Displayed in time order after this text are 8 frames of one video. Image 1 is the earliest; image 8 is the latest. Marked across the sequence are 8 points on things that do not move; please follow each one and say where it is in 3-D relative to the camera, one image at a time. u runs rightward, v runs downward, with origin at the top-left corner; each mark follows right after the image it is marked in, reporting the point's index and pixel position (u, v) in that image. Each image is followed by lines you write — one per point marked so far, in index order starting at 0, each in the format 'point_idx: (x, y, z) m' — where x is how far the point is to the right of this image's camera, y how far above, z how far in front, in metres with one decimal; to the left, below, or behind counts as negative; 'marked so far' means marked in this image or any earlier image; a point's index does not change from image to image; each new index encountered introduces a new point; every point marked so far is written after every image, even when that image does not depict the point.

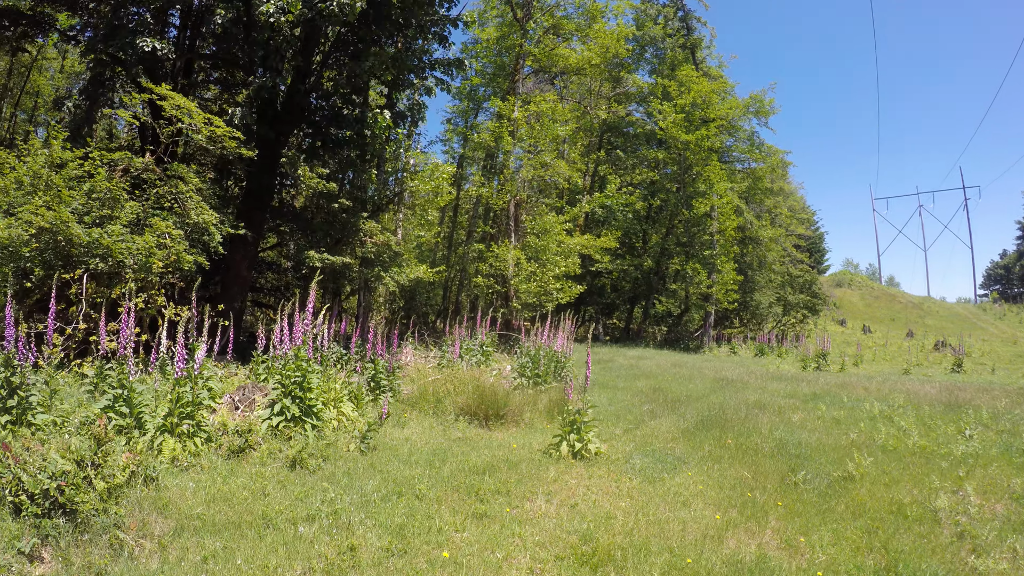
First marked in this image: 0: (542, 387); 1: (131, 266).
0: (+0.8, -2.5, +13.6) m
1: (-6.8, +0.4, +9.5) m
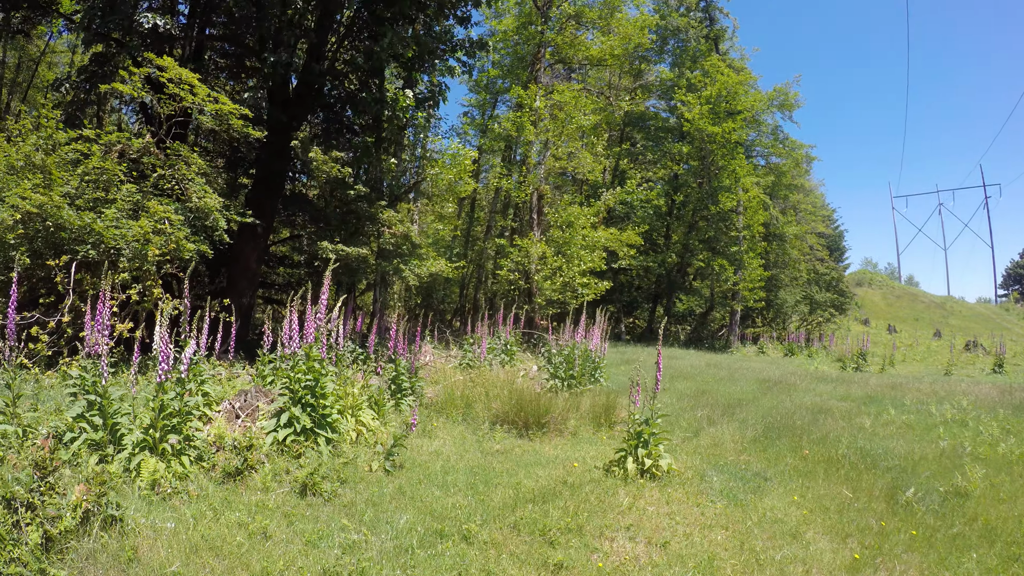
0: (+1.5, -2.4, +12.4) m
1: (-6.2, +0.5, +8.5) m
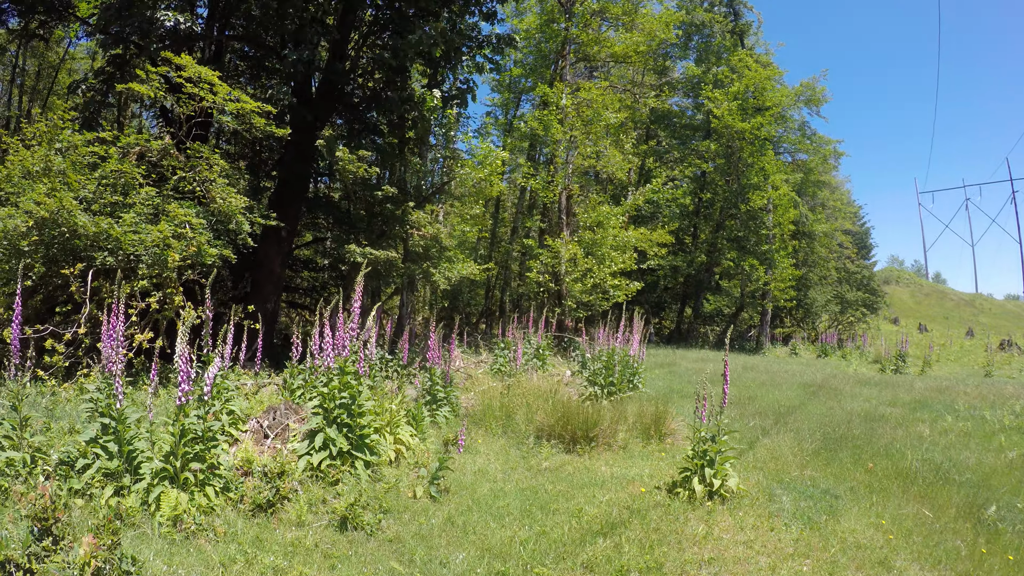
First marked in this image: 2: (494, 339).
0: (+2.3, -2.4, +11.7) m
1: (-5.6, +0.4, +8.0) m
2: (-0.5, -1.6, +16.5) m
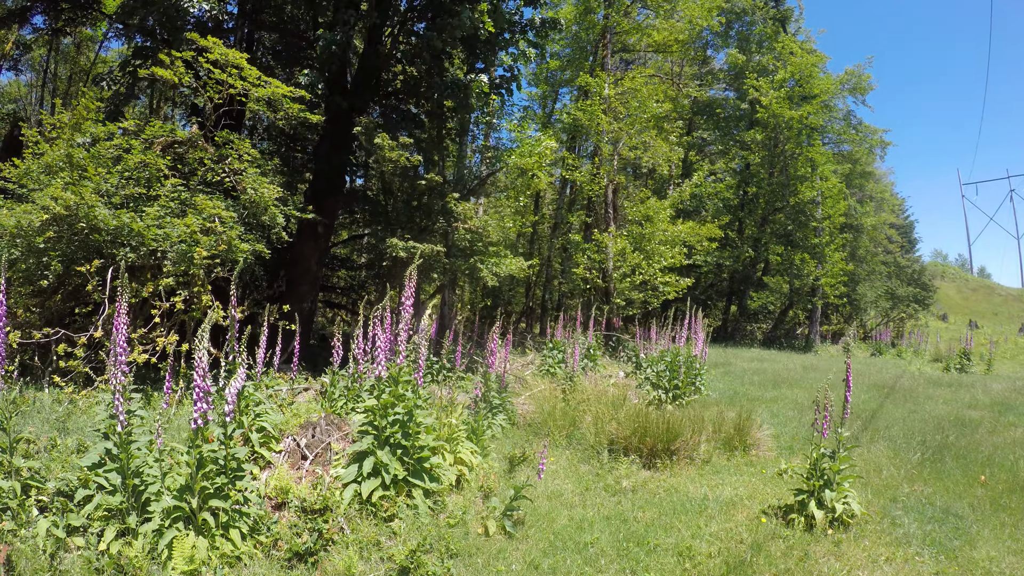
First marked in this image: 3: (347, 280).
0: (+3.3, -2.3, +10.6) m
1: (-4.7, +0.4, +7.4) m
2: (+0.7, -1.5, +15.5) m
3: (-4.7, +0.2, +15.2) m
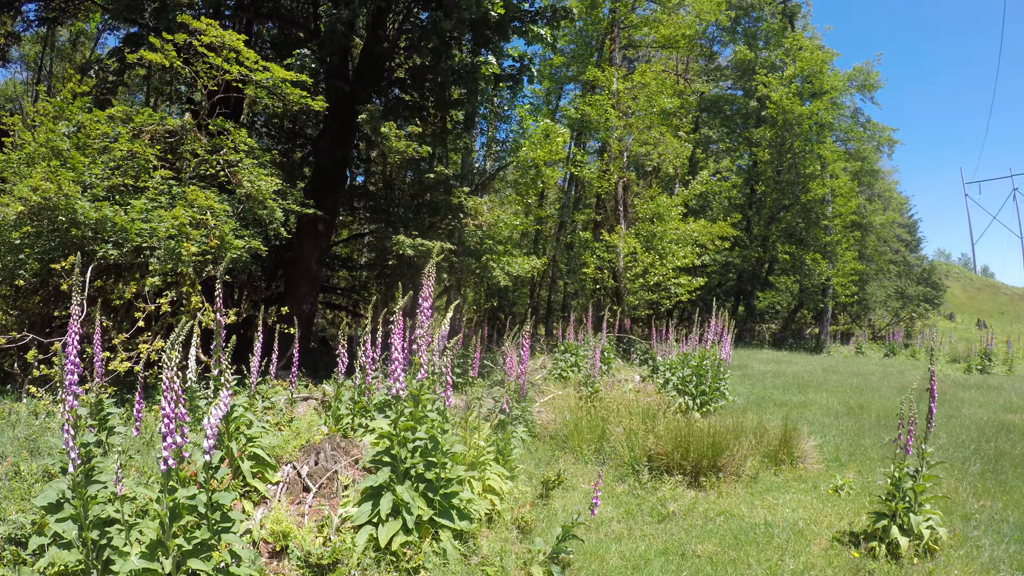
0: (+3.6, -2.3, +9.9) m
1: (-4.5, +0.4, +6.7) m
2: (+1.0, -1.5, +14.8) m
3: (-4.4, +0.2, +14.5) m
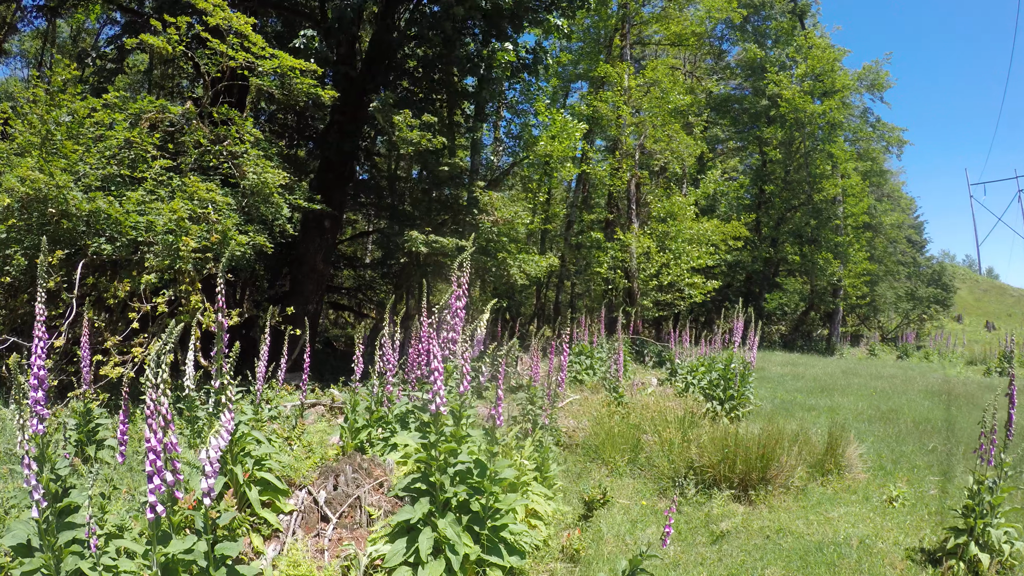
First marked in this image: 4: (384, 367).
0: (+3.9, -2.2, +9.3) m
1: (-4.2, +0.4, +6.2) m
2: (+1.4, -1.5, +14.3) m
3: (-4.1, +0.2, +14.0) m
4: (-1.1, -0.7, +4.8) m
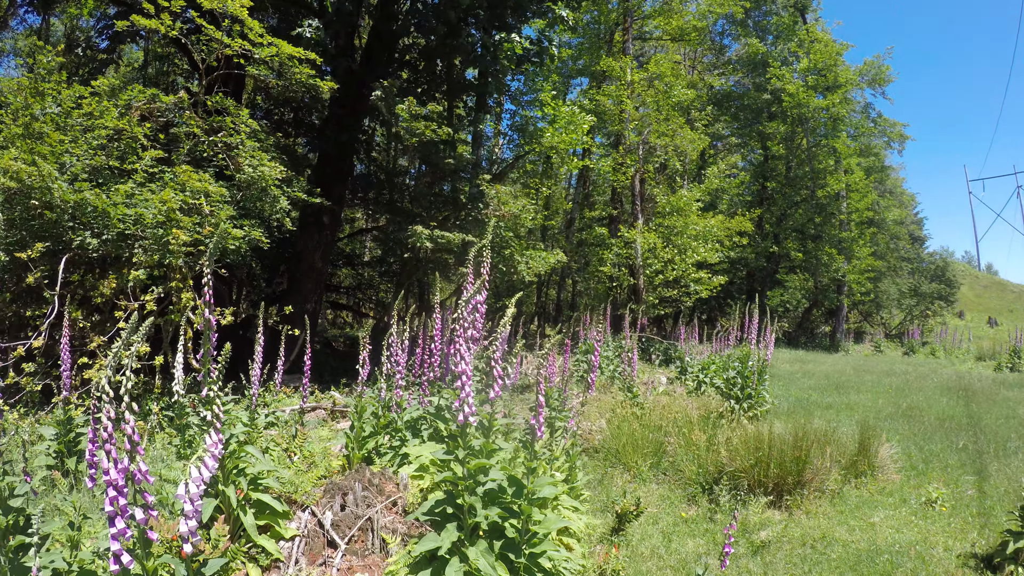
0: (+4.1, -2.1, +9.0) m
1: (-4.0, +0.5, +5.8) m
2: (+1.5, -1.4, +14.0) m
3: (-4.0, +0.2, +13.7) m
4: (-1.0, -0.7, +4.4) m
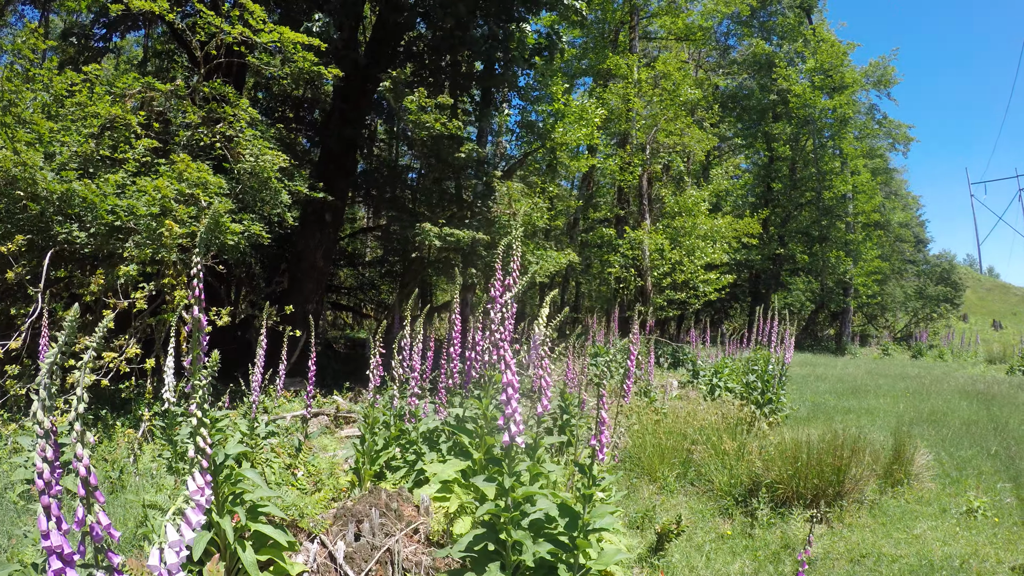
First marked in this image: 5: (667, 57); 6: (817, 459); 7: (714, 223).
0: (+4.3, -2.2, +8.6) m
1: (-3.8, +0.5, +5.5) m
2: (+1.7, -1.5, +13.6) m
3: (-3.8, +0.2, +13.3) m
4: (-0.8, -0.6, +4.1) m
5: (+5.4, +8.0, +18.5) m
6: (+2.9, -1.6, +4.9) m
7: (+7.0, +2.3, +18.3) m
